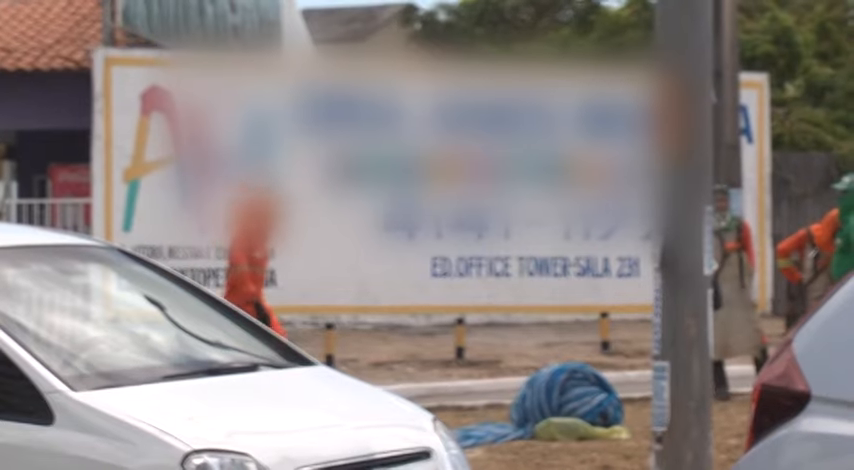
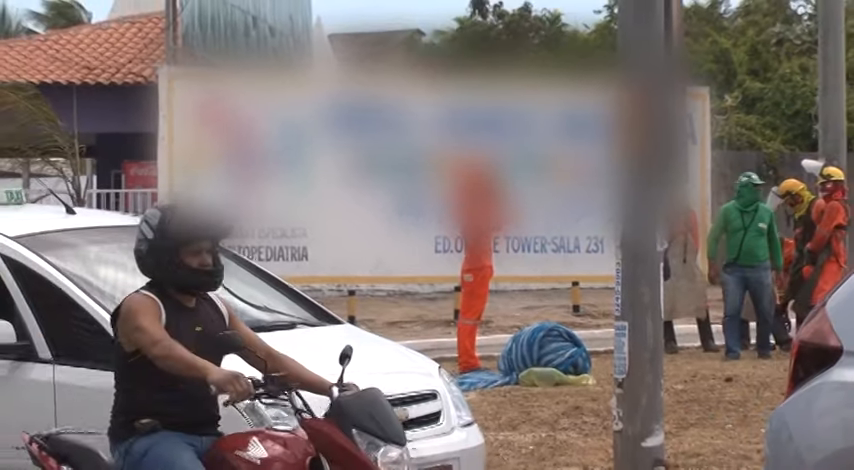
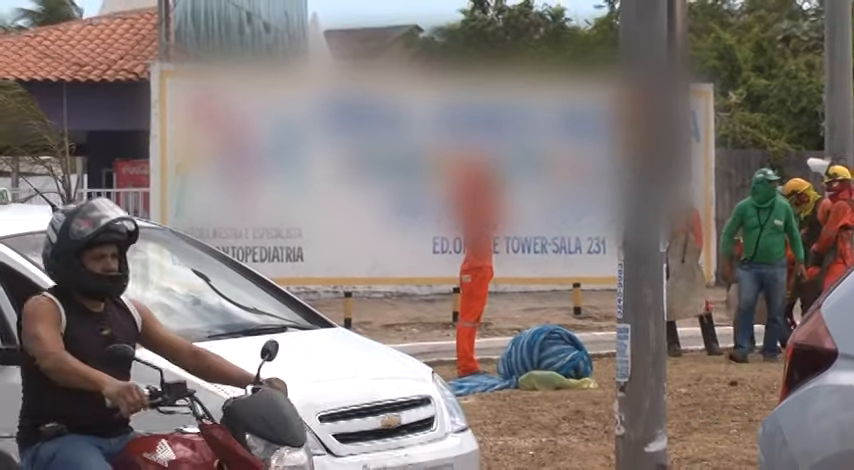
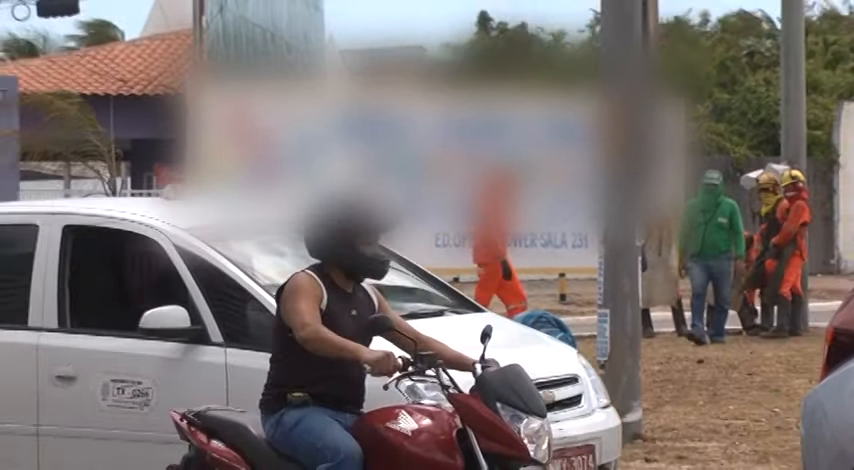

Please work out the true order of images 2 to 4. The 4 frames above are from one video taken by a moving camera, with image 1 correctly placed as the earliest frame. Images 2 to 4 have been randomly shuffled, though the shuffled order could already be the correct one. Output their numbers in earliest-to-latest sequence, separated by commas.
3, 2, 4
